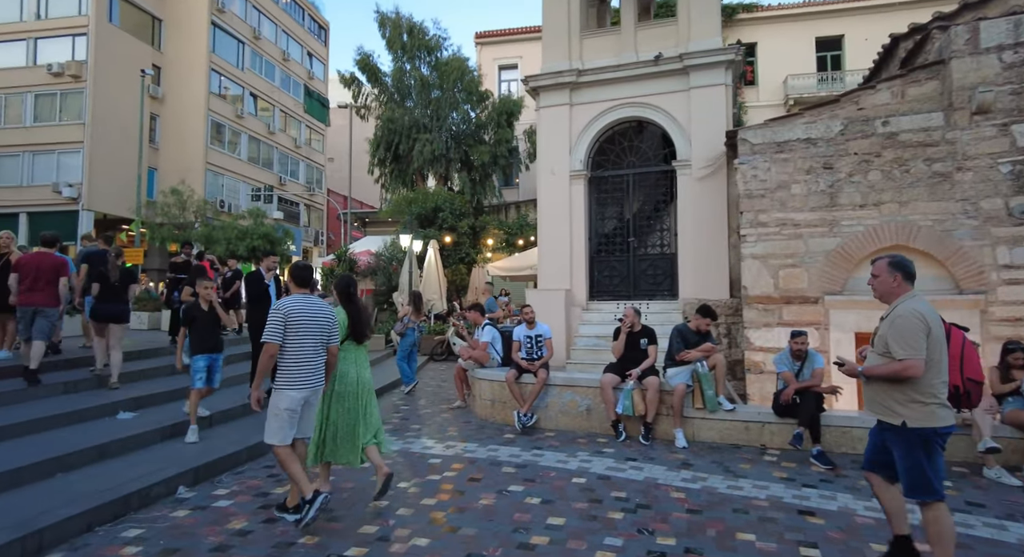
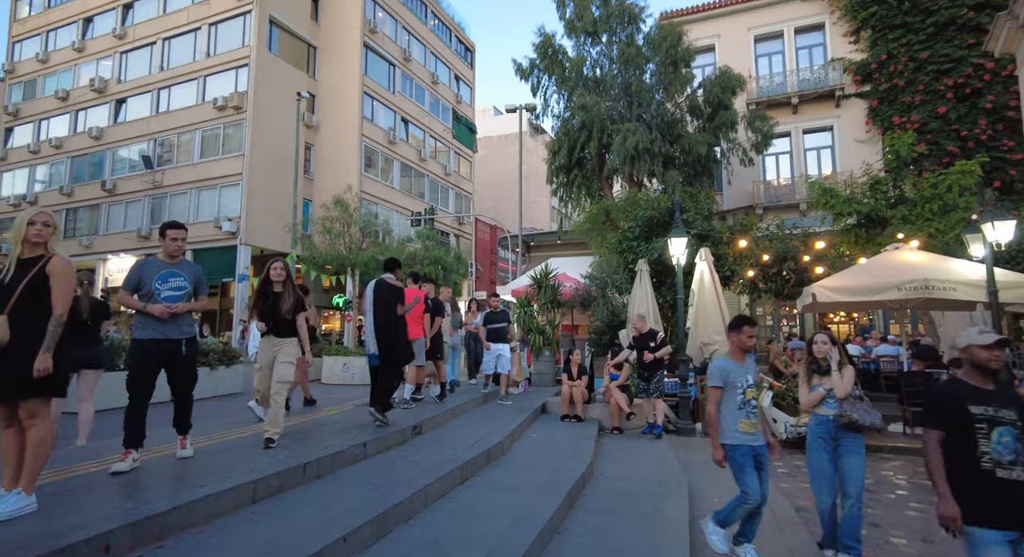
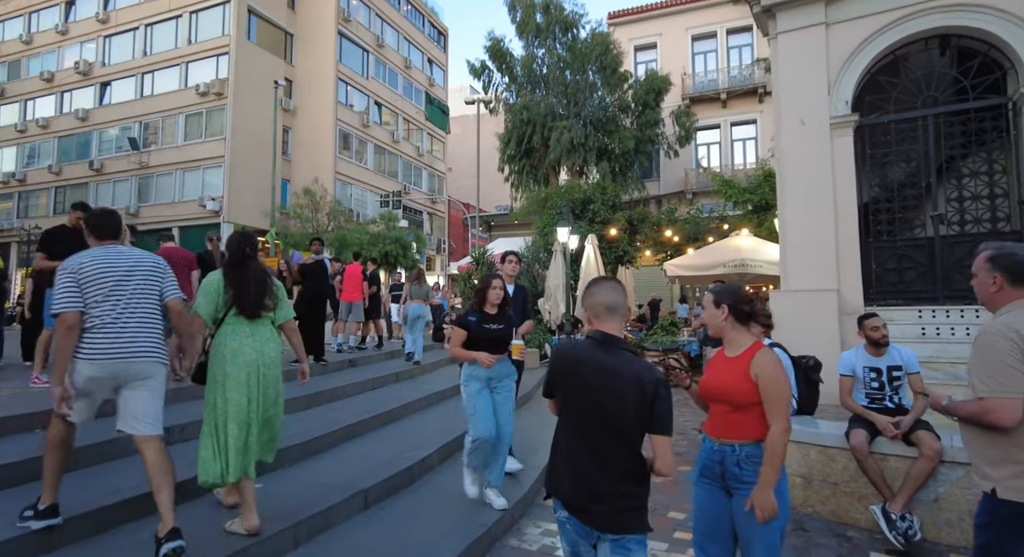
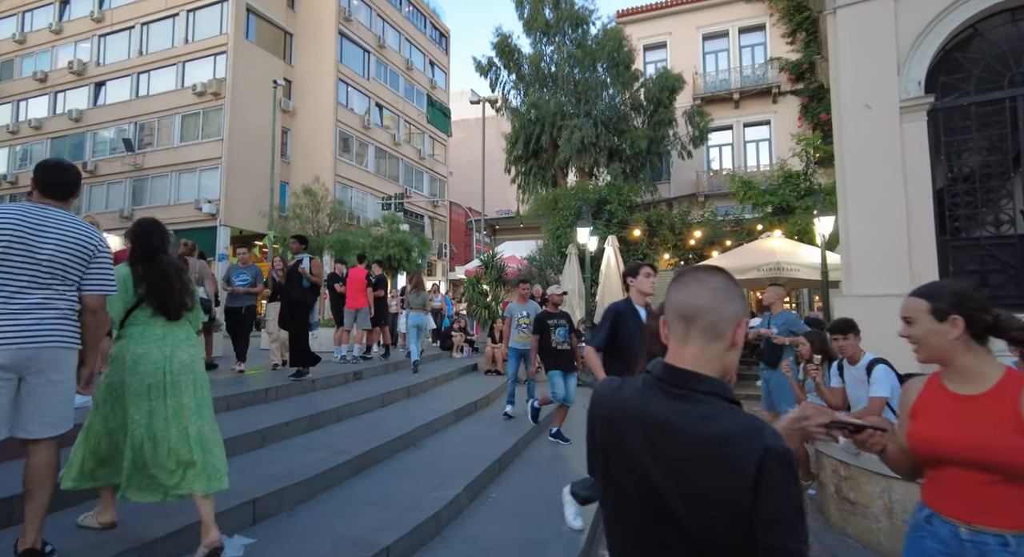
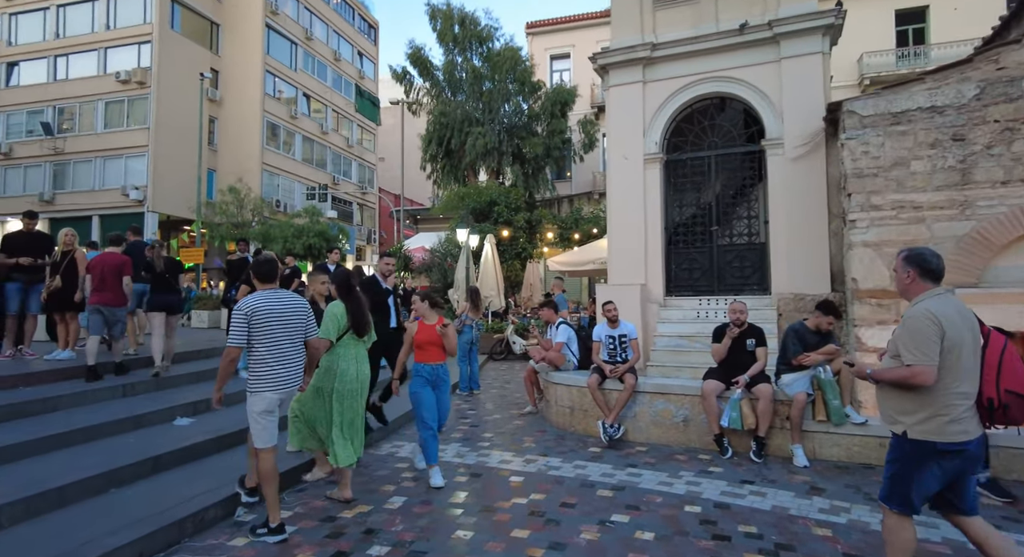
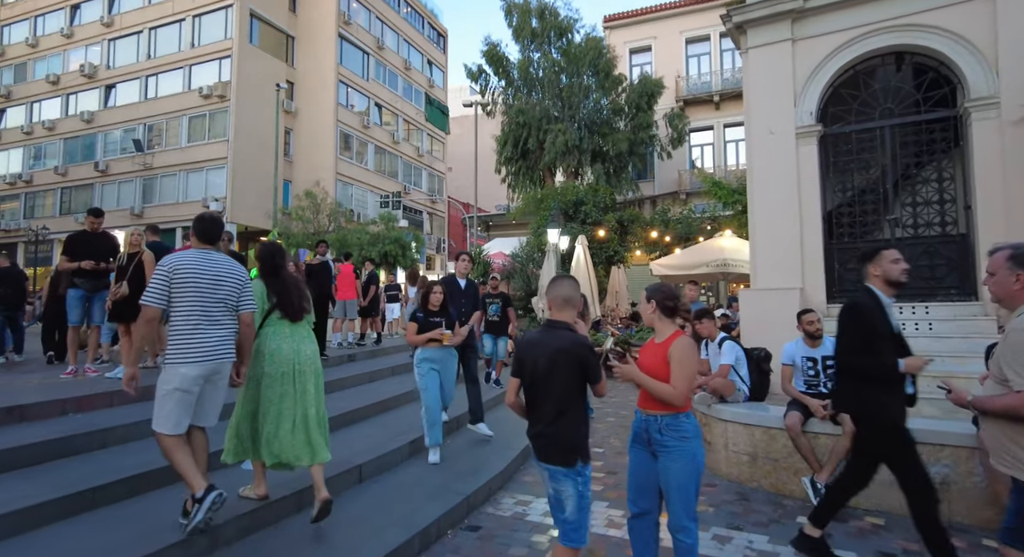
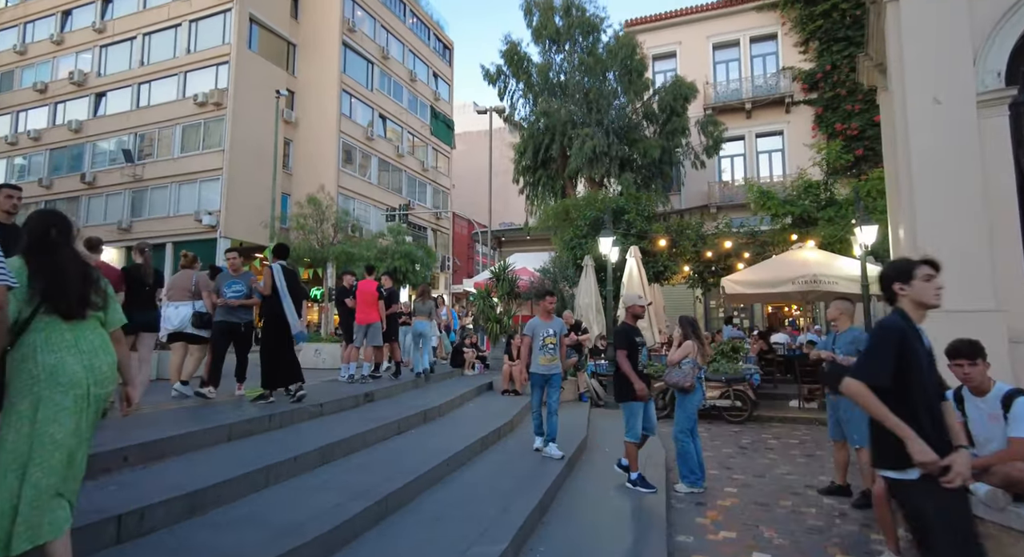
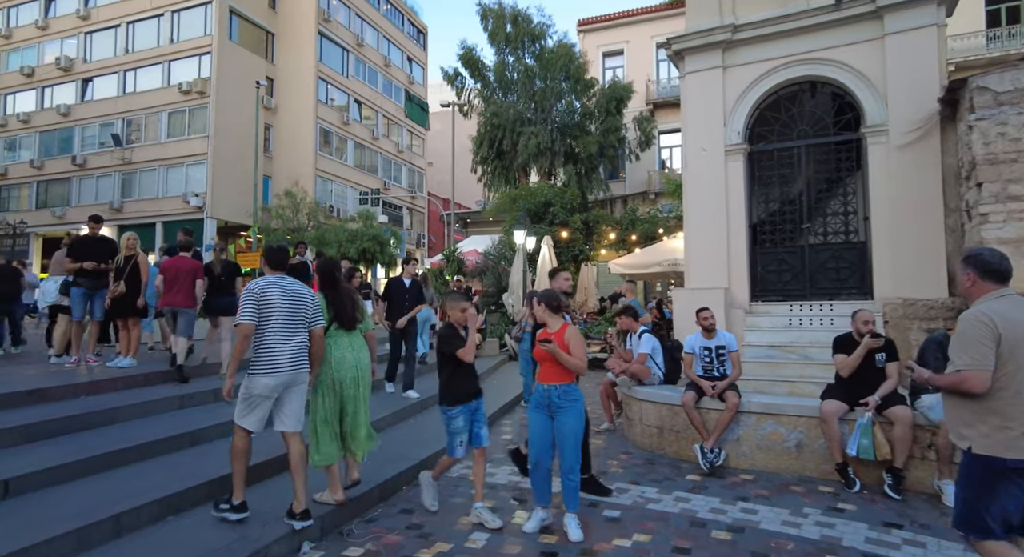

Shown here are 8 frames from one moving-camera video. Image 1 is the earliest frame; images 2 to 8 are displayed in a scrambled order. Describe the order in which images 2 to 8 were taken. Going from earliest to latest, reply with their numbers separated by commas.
5, 8, 6, 3, 4, 7, 2
